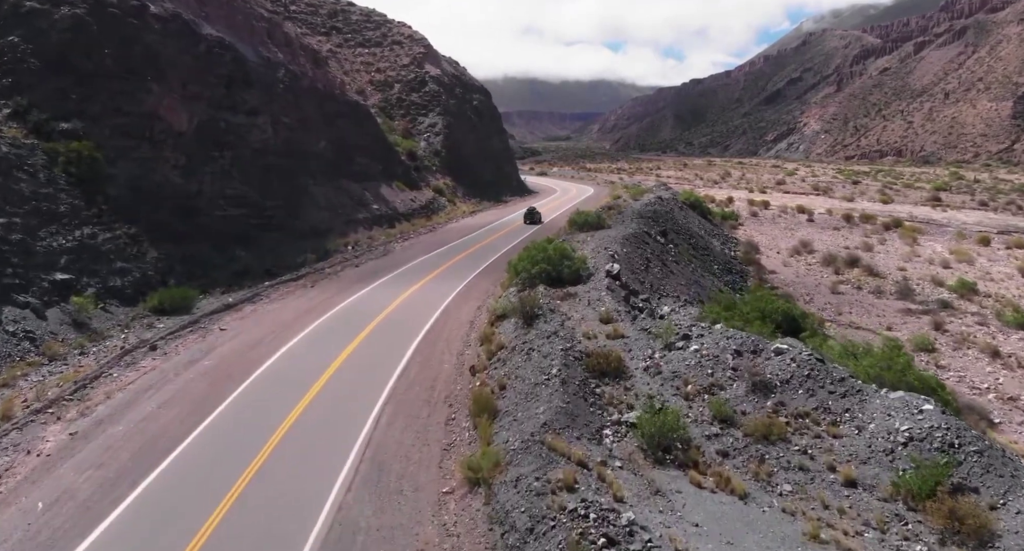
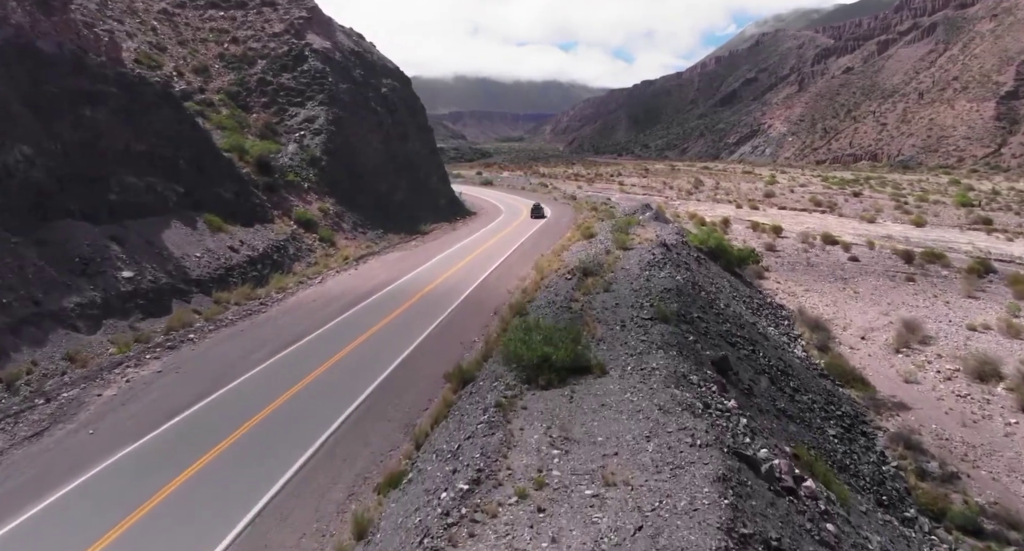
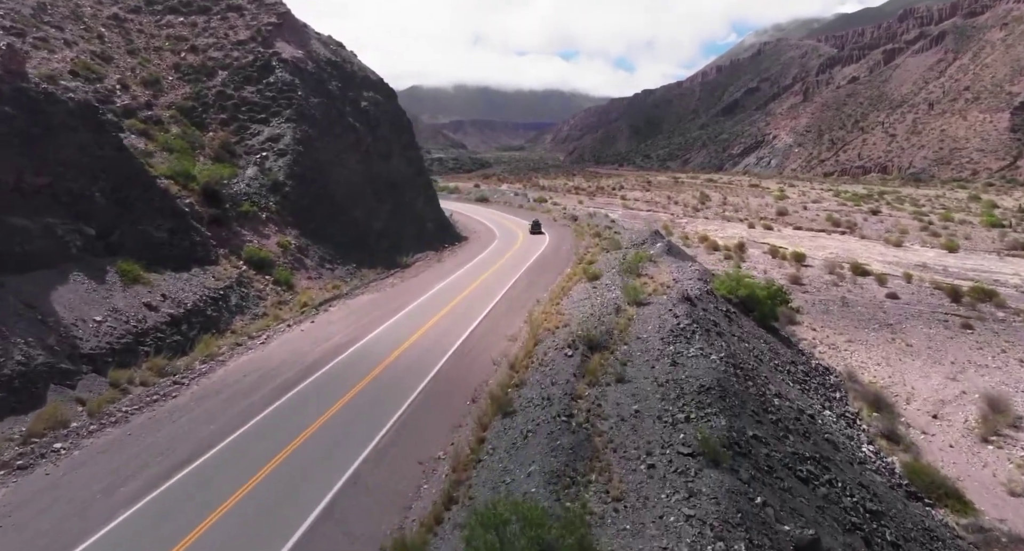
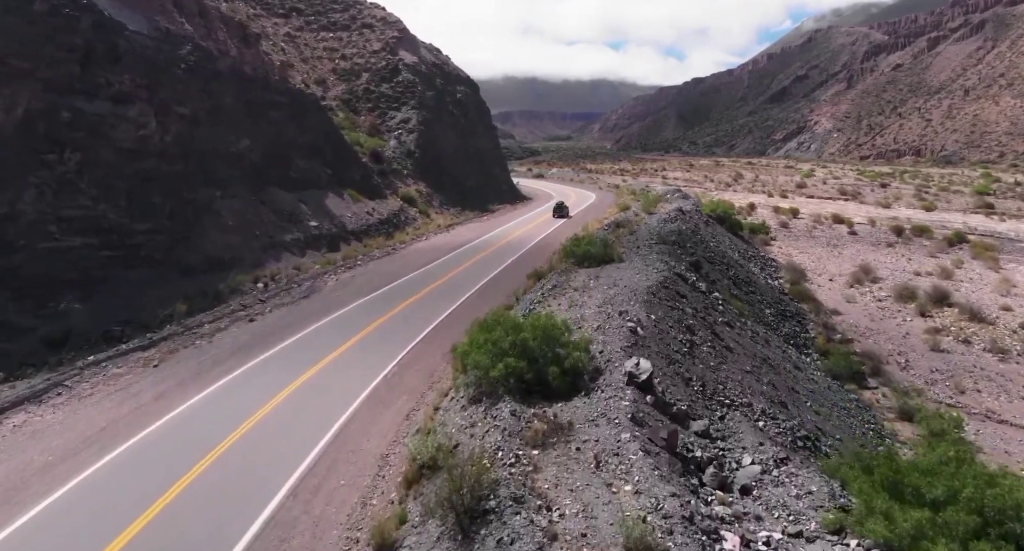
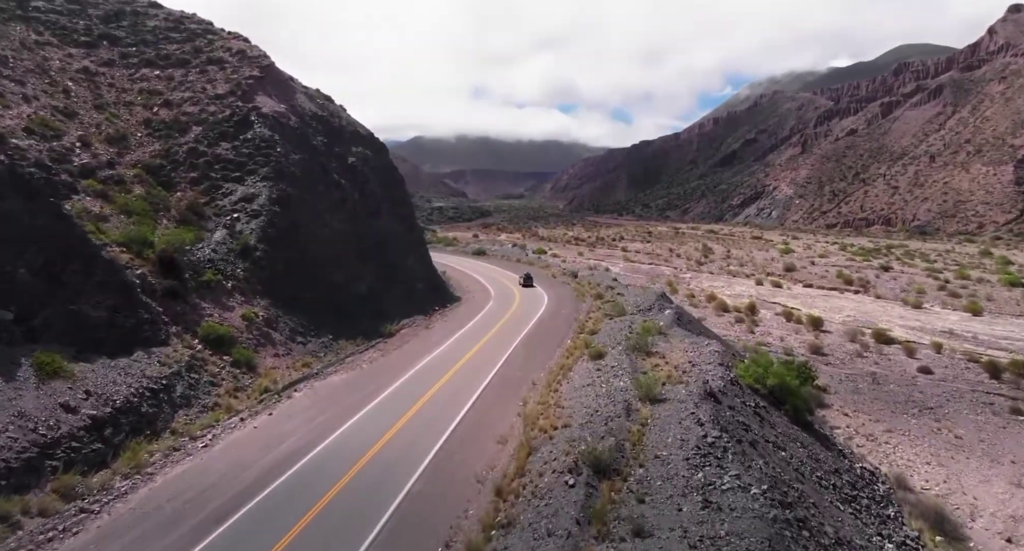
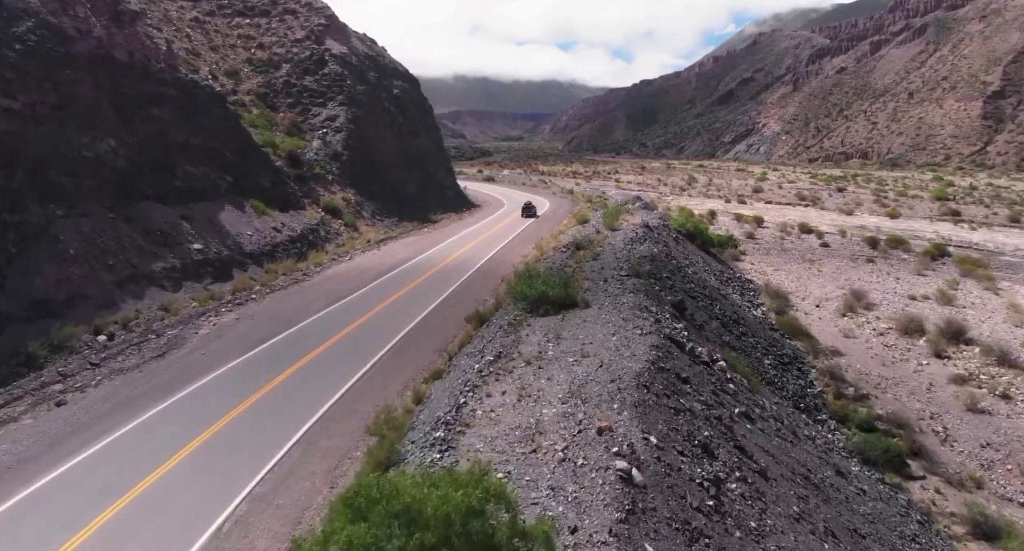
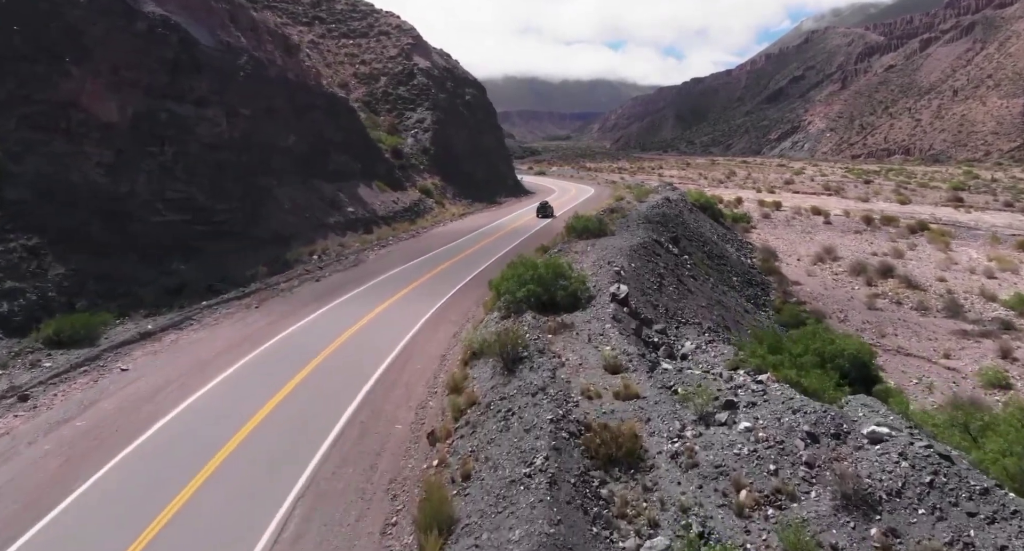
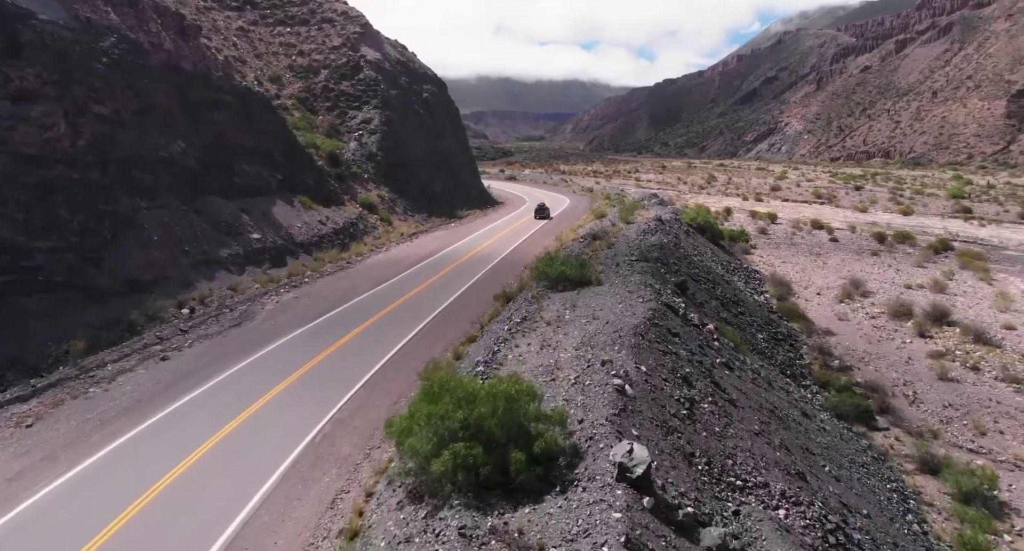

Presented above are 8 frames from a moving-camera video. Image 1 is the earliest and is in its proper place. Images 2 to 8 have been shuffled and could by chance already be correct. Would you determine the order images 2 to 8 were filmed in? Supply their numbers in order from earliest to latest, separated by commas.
7, 4, 8, 6, 2, 3, 5
